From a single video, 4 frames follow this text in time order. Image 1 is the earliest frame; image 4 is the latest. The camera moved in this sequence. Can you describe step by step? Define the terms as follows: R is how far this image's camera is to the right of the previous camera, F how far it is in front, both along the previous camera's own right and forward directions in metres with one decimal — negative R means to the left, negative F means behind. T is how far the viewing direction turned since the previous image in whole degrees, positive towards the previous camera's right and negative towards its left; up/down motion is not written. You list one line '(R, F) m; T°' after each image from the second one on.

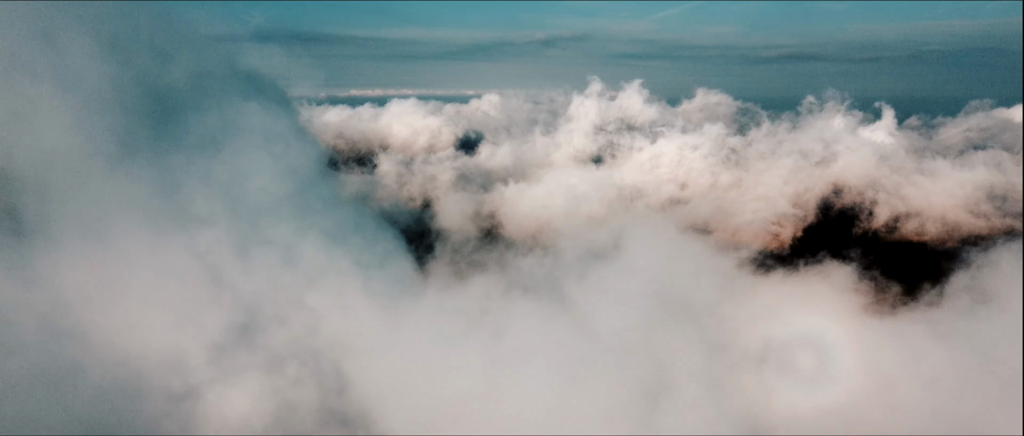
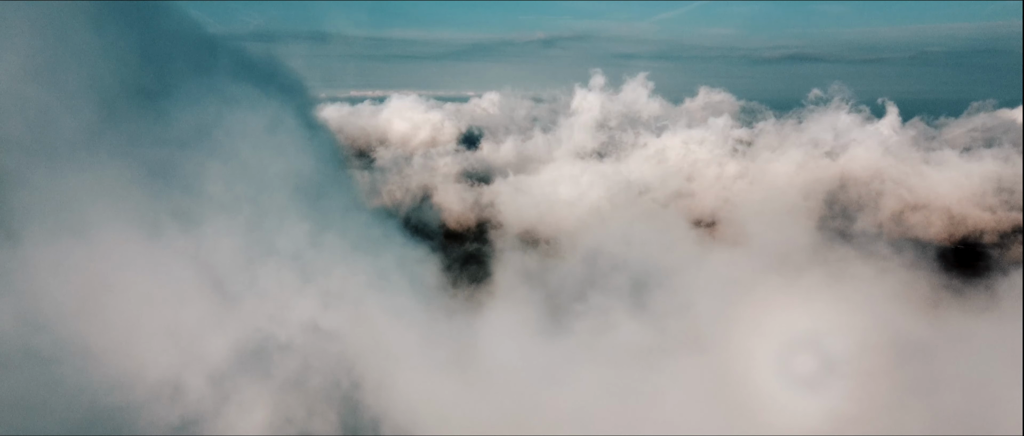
(-2.1, +2.6) m; 0°
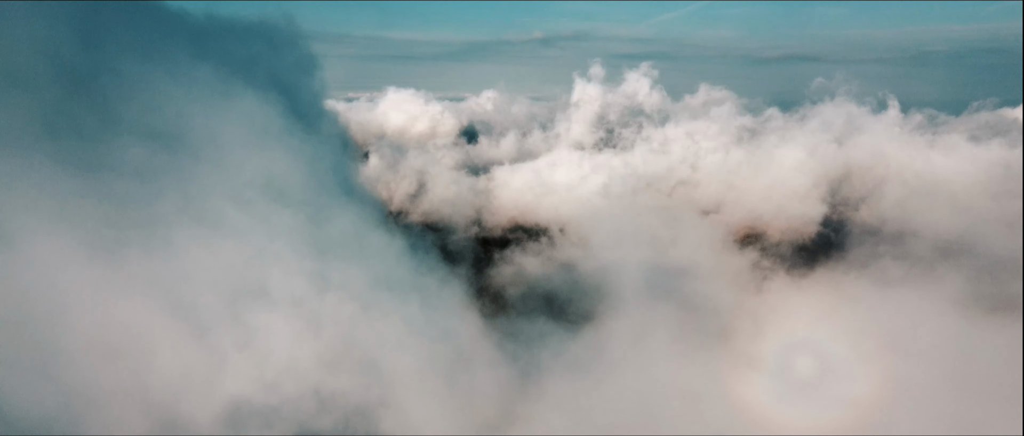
(-1.9, +6.9) m; 0°
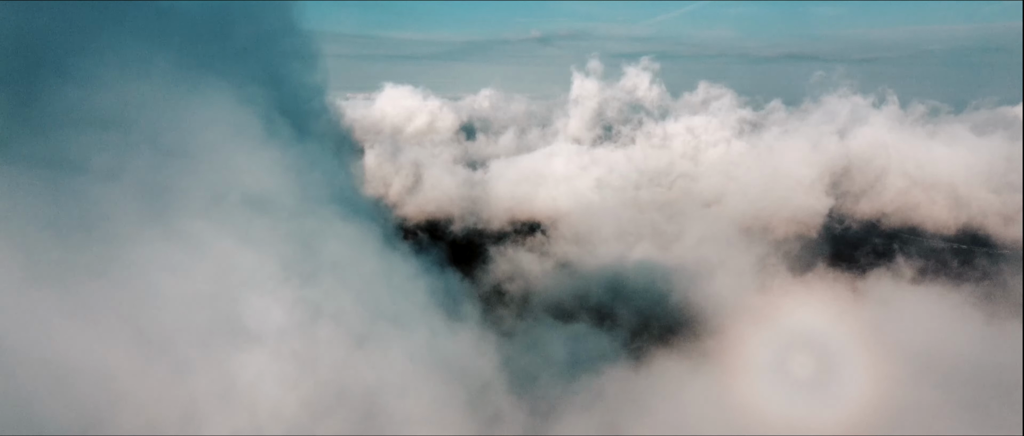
(+0.1, +5.6) m; 0°
